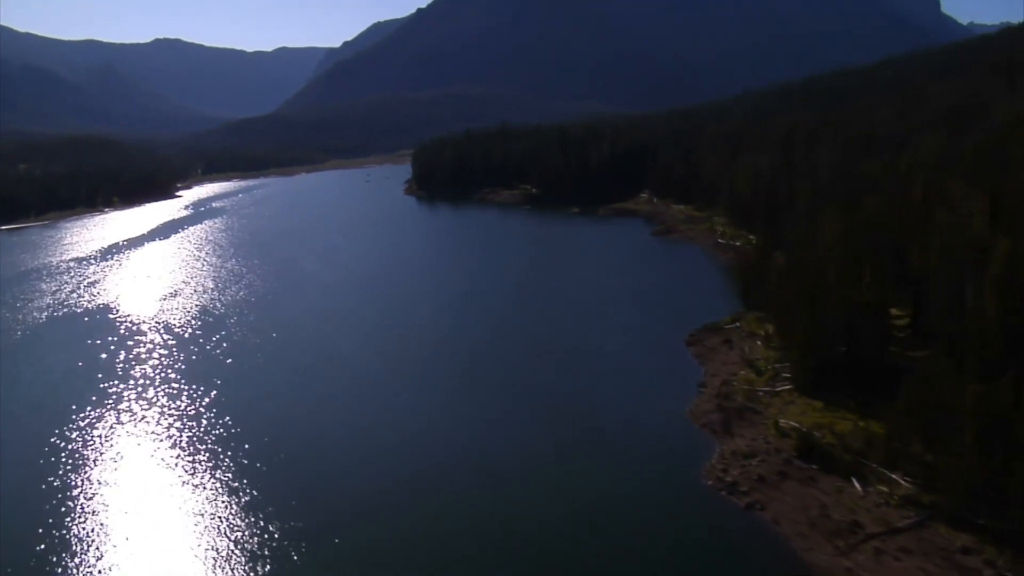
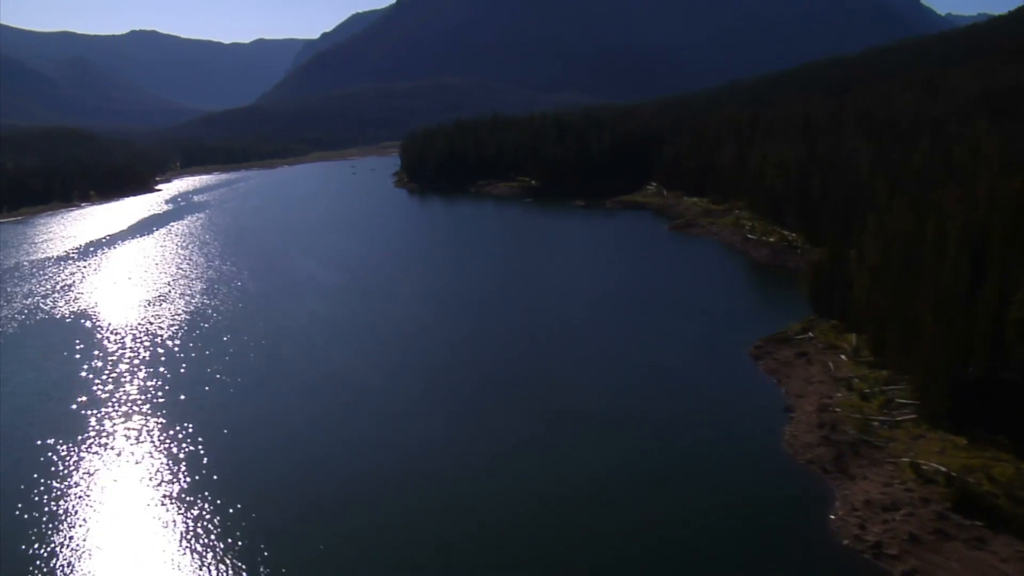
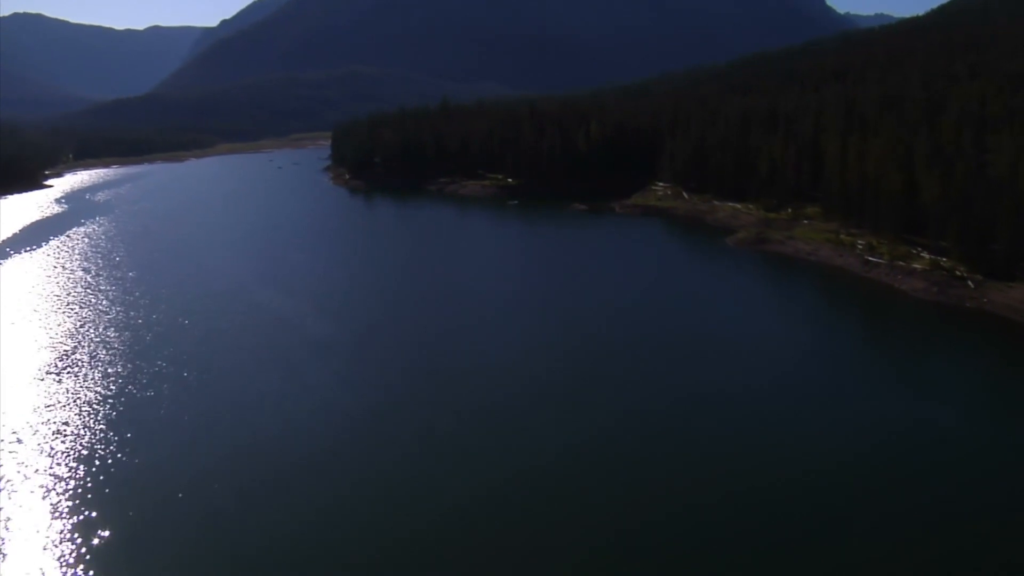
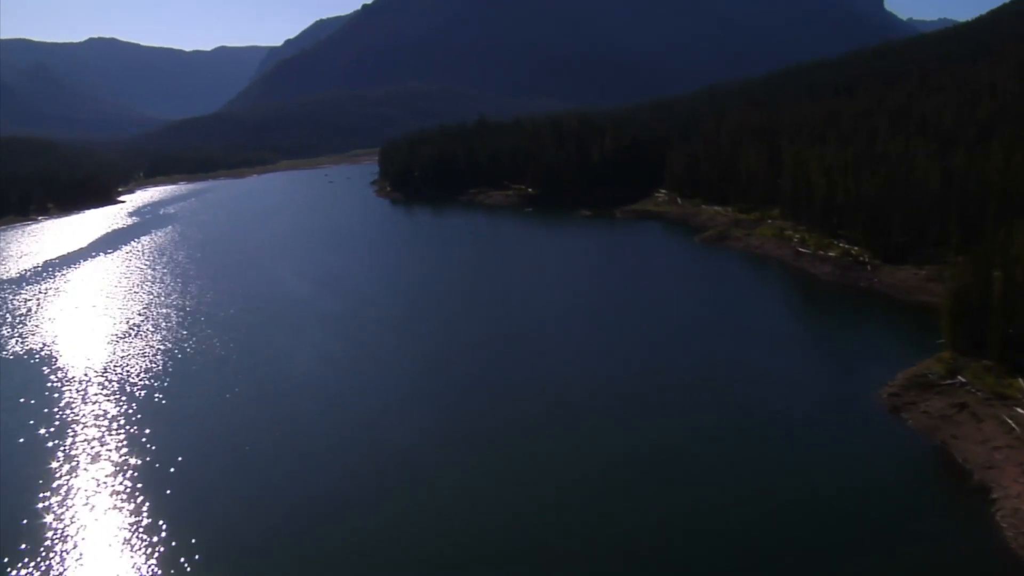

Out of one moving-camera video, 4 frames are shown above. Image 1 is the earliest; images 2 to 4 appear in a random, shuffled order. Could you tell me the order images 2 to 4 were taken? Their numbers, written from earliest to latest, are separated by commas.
2, 4, 3
